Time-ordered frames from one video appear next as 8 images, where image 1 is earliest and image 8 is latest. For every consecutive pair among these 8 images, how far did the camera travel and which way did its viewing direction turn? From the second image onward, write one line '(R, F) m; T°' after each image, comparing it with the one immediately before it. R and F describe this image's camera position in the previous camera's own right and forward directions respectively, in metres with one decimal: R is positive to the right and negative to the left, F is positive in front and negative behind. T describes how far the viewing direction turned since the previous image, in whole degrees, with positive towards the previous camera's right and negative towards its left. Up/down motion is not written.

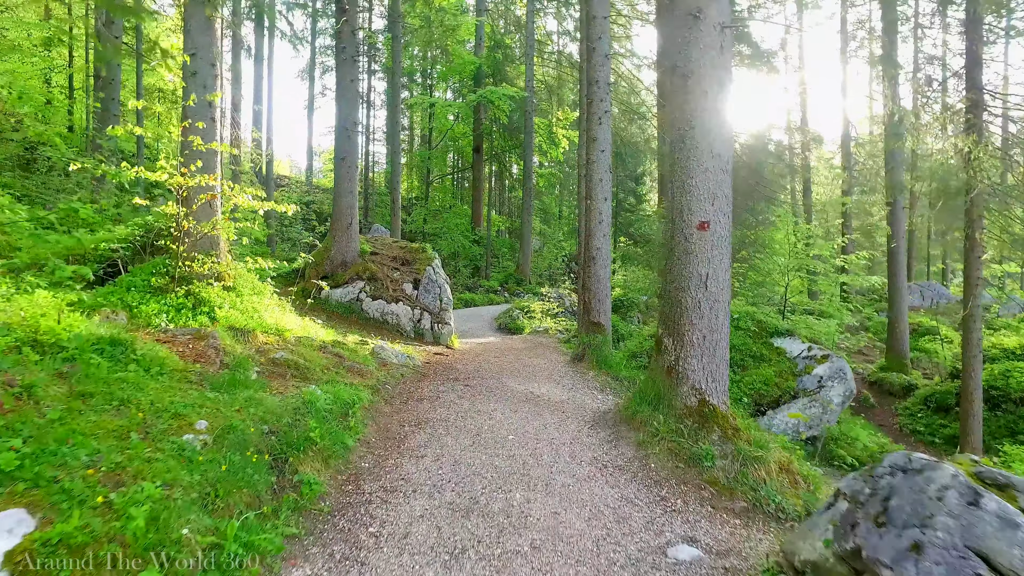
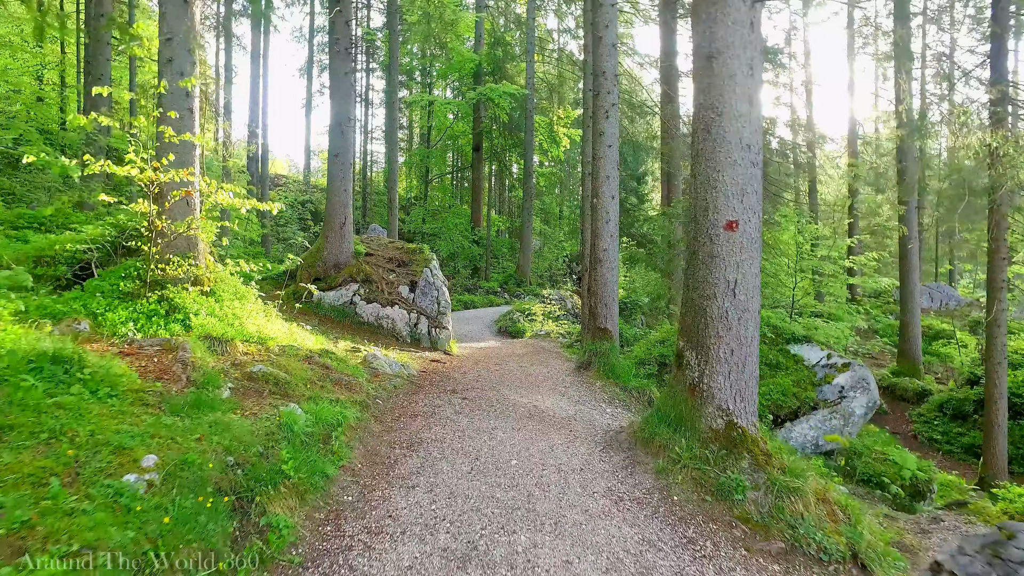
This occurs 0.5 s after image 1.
(0.0, +0.5) m; 0°
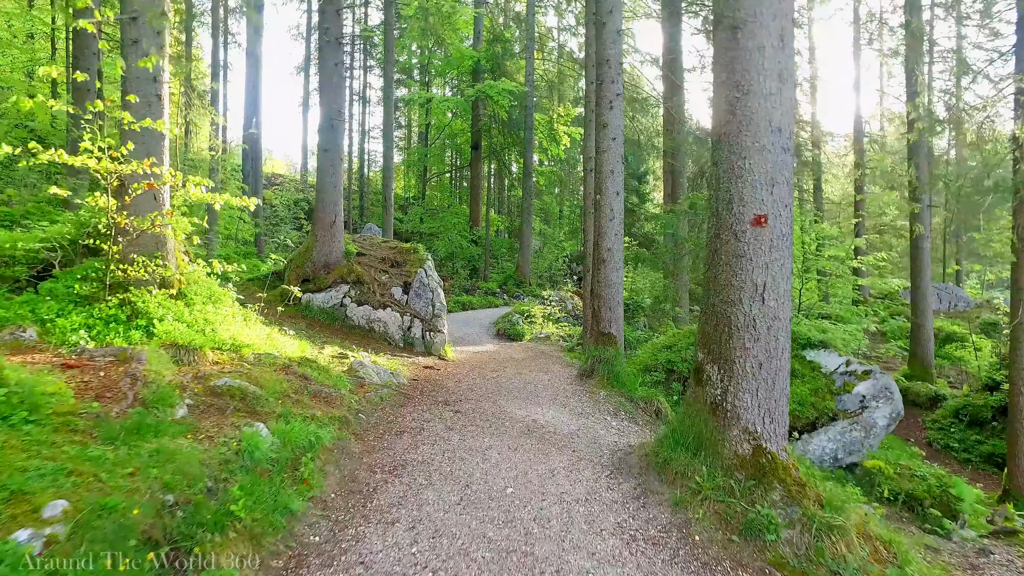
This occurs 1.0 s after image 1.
(0.0, +0.5) m; 0°
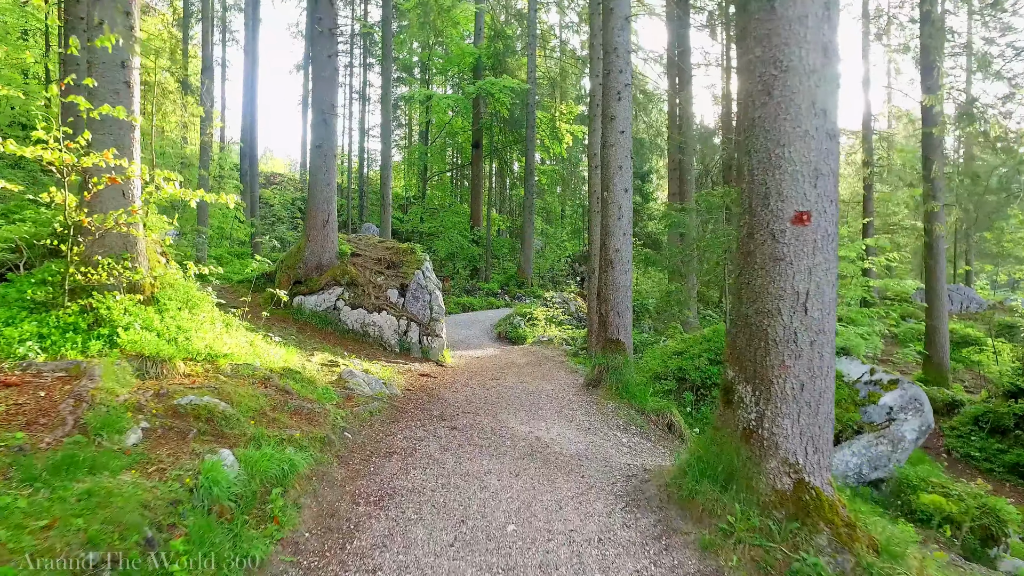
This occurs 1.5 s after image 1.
(0.0, +0.5) m; 0°
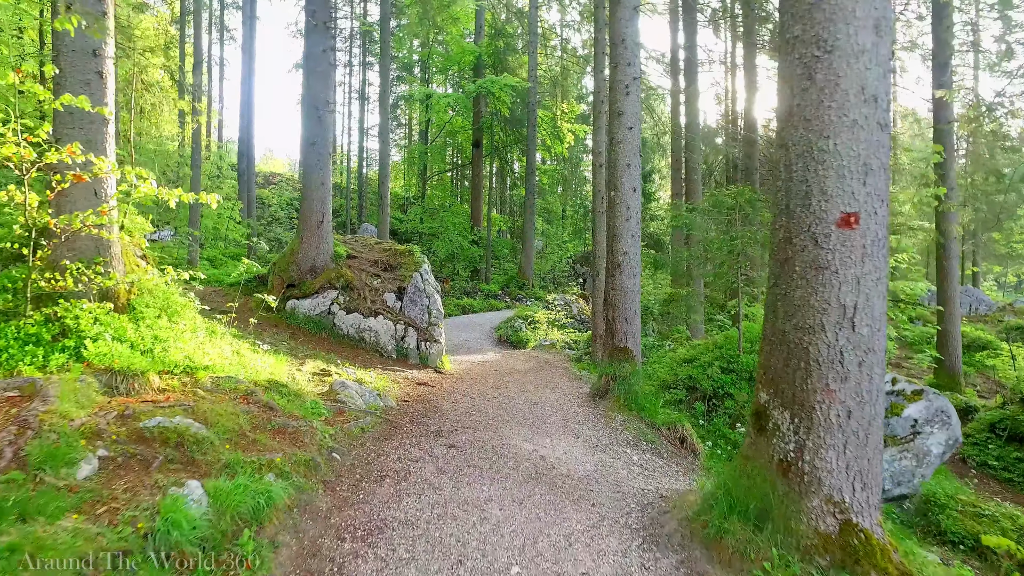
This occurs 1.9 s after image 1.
(0.0, +0.4) m; 0°
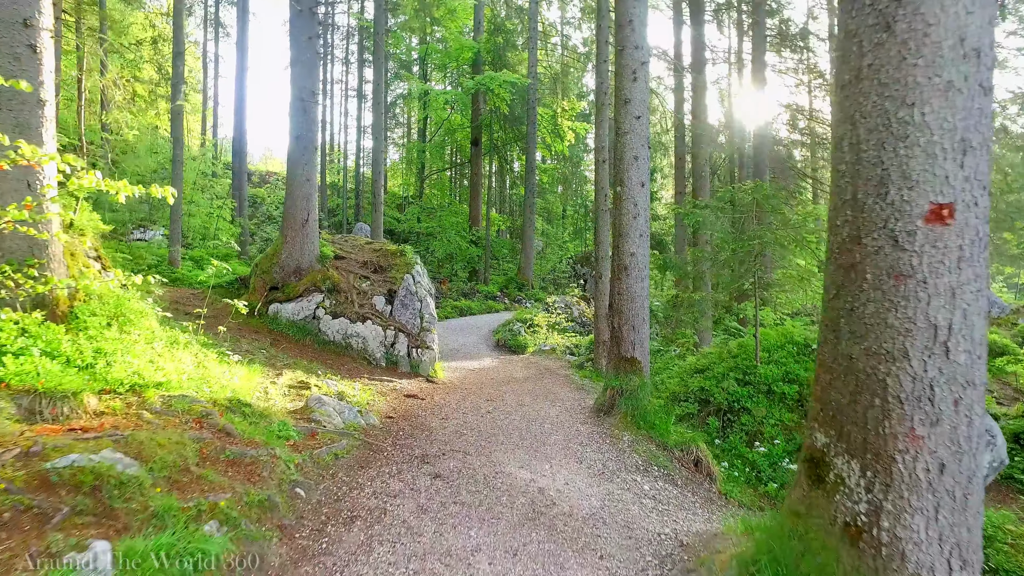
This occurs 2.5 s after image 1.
(0.0, +0.6) m; 0°
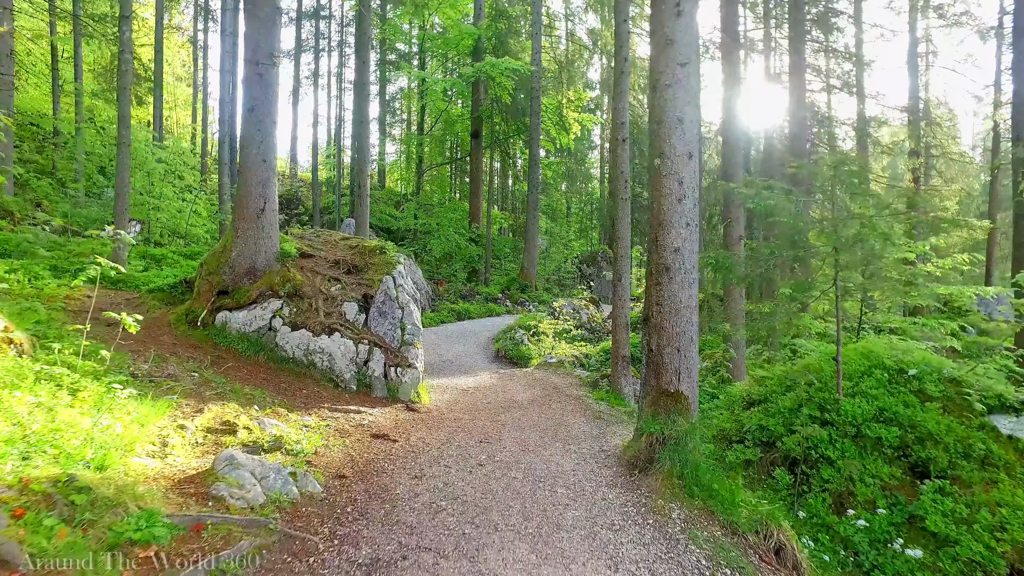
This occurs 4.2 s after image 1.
(0.0, +1.8) m; 0°
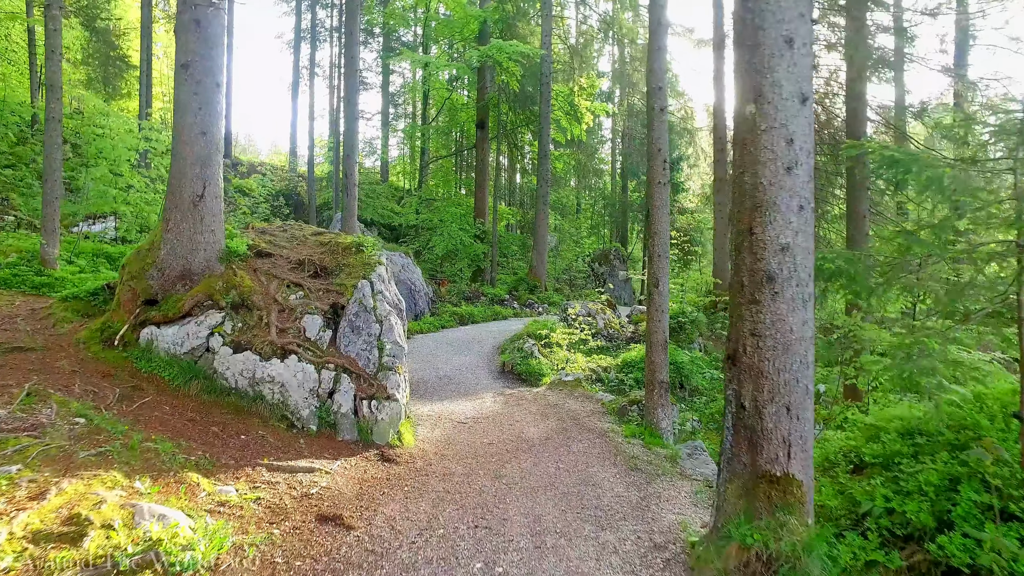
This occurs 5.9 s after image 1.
(0.0, +1.8) m; -1°
